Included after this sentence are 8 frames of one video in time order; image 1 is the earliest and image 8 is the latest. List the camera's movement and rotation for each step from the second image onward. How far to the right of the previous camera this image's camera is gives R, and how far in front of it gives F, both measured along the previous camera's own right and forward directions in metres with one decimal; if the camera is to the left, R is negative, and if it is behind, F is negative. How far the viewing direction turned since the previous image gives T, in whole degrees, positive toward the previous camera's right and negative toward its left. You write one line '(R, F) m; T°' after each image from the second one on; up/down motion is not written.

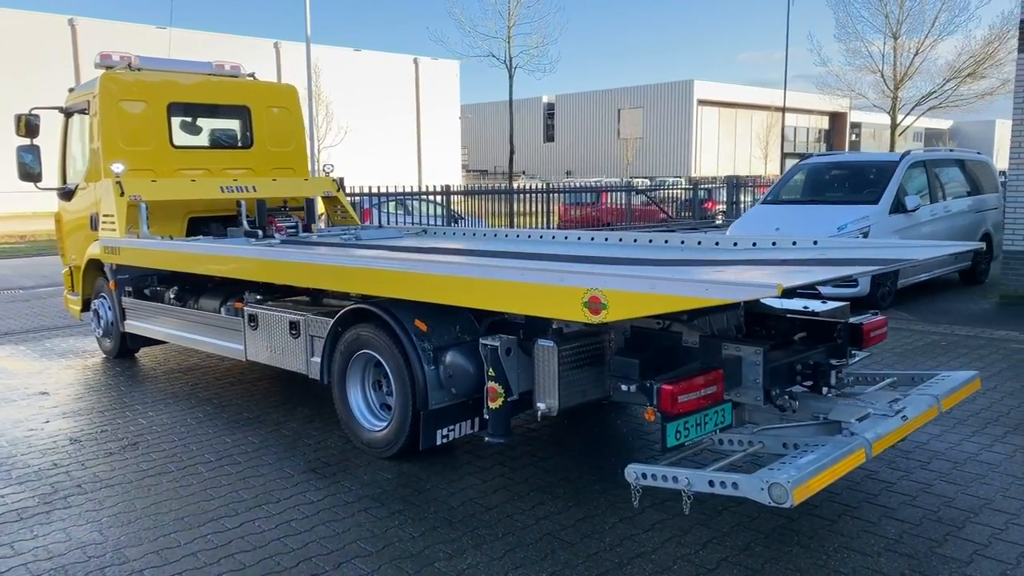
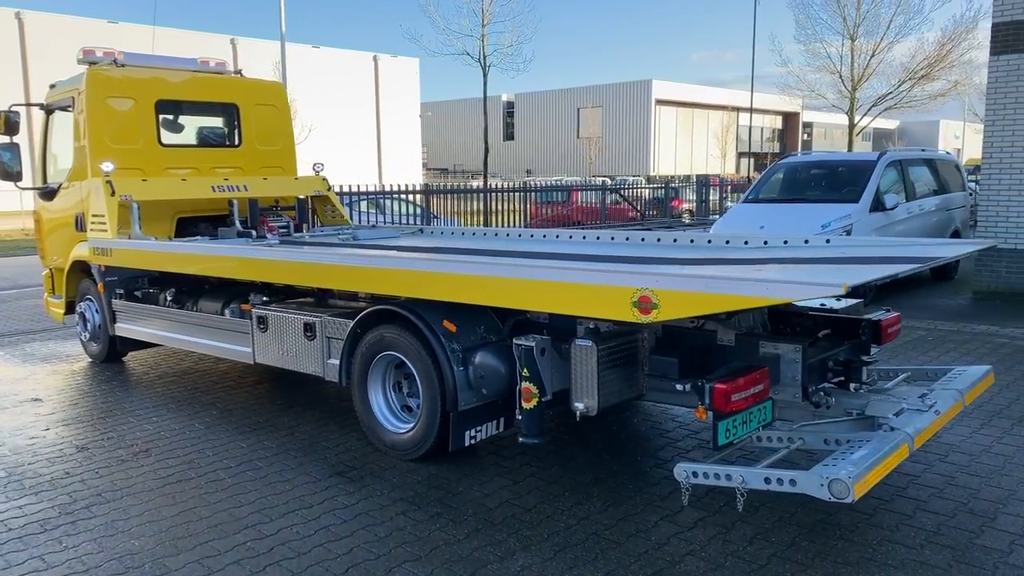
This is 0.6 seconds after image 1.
(-0.4, 0.0) m; +3°
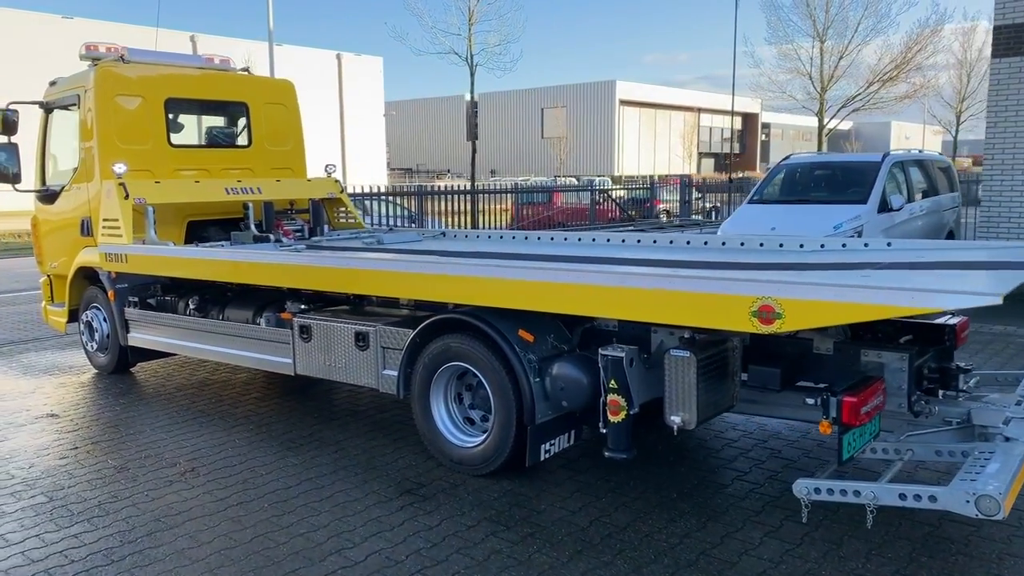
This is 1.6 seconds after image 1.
(-0.7, +0.2) m; +3°
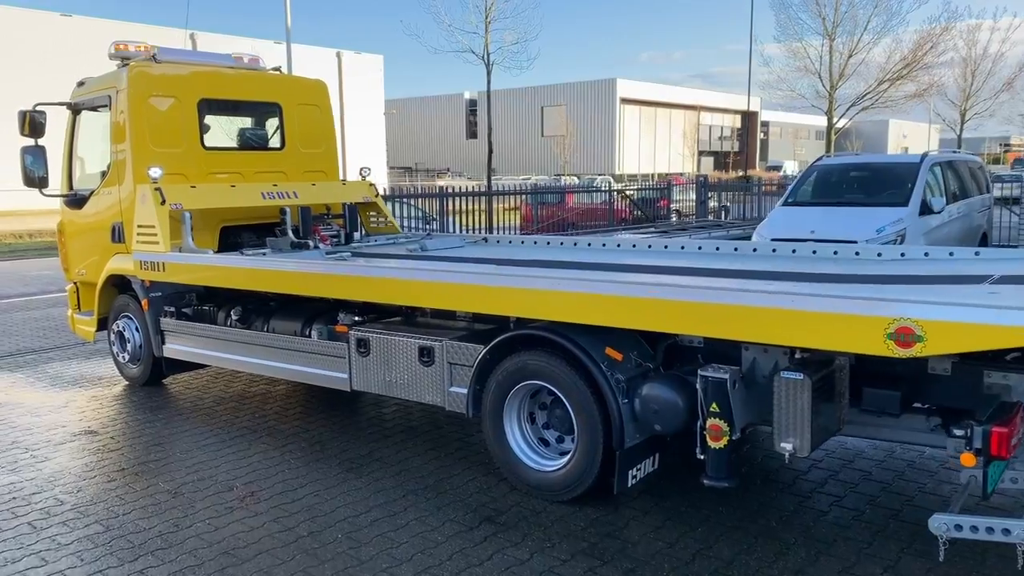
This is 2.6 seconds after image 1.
(-0.5, +0.3) m; 0°
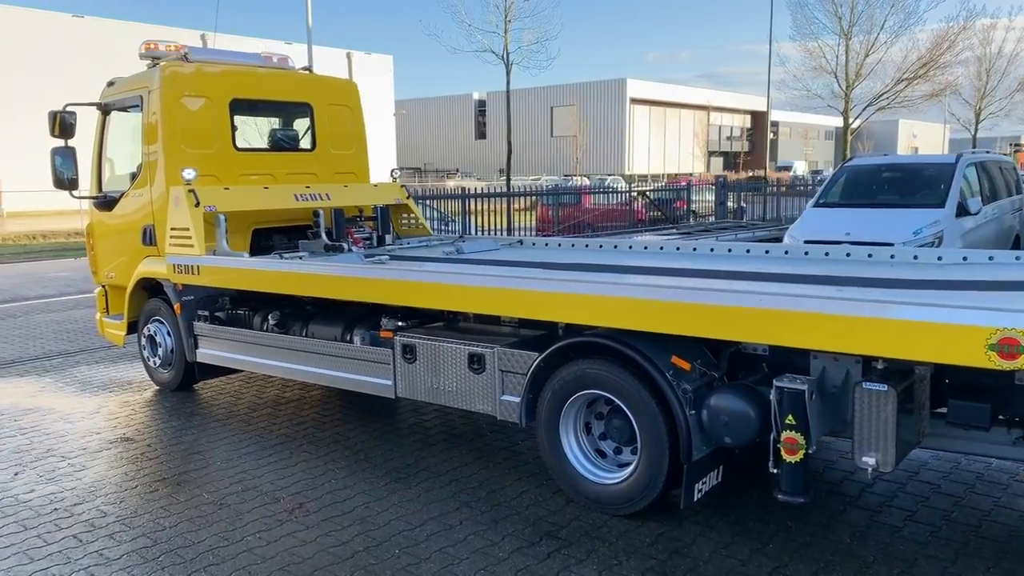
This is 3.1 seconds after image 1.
(-0.3, +0.2) m; 0°
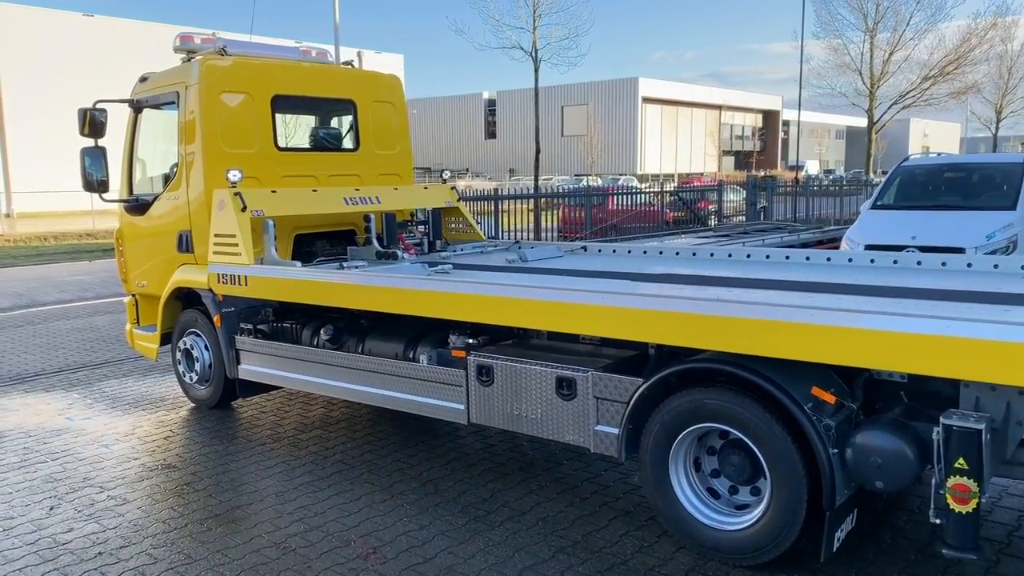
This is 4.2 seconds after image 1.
(-0.5, +0.5) m; 0°
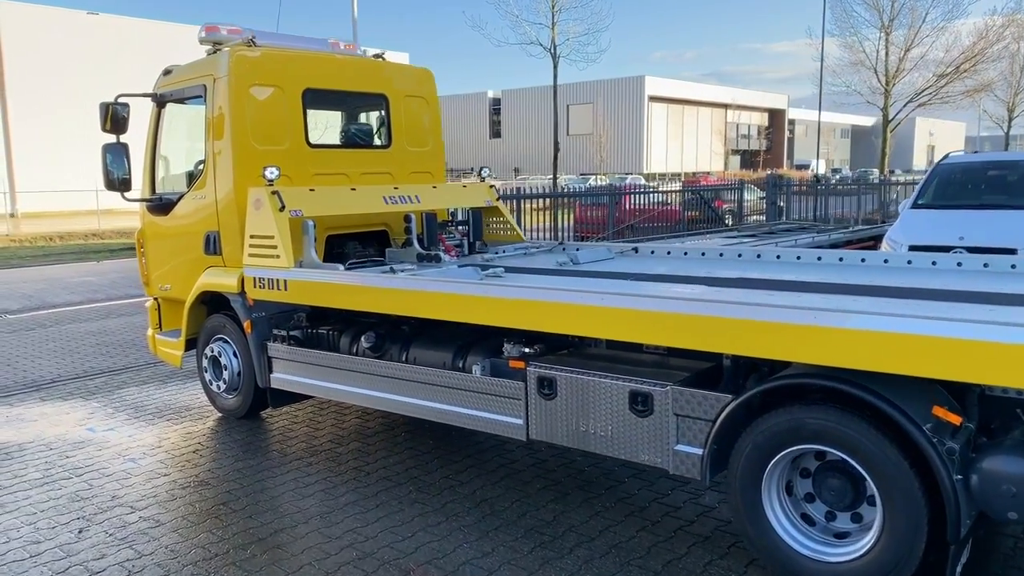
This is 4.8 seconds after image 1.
(-0.3, +0.4) m; 0°
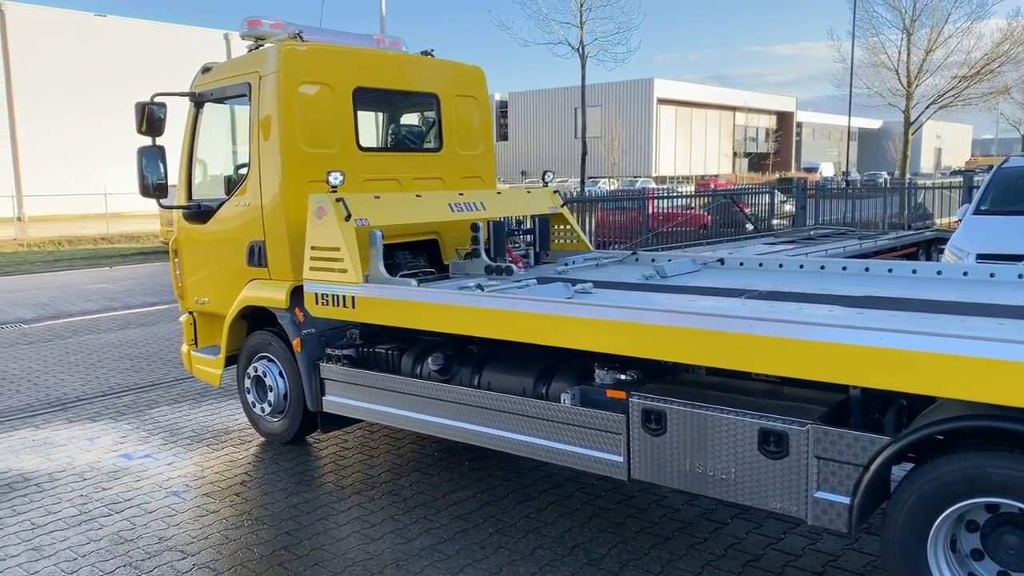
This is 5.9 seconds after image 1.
(-0.5, +0.5) m; 0°
